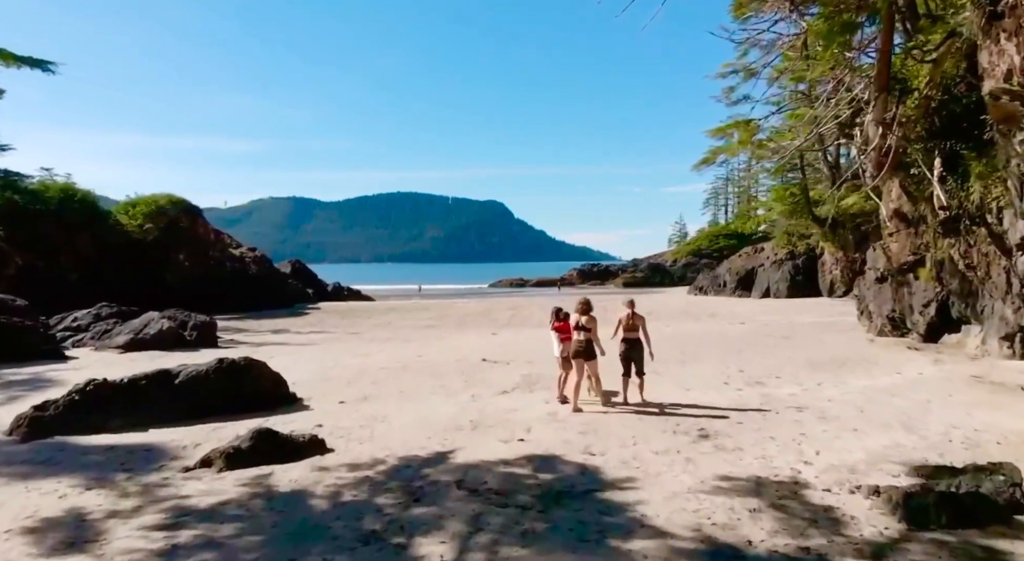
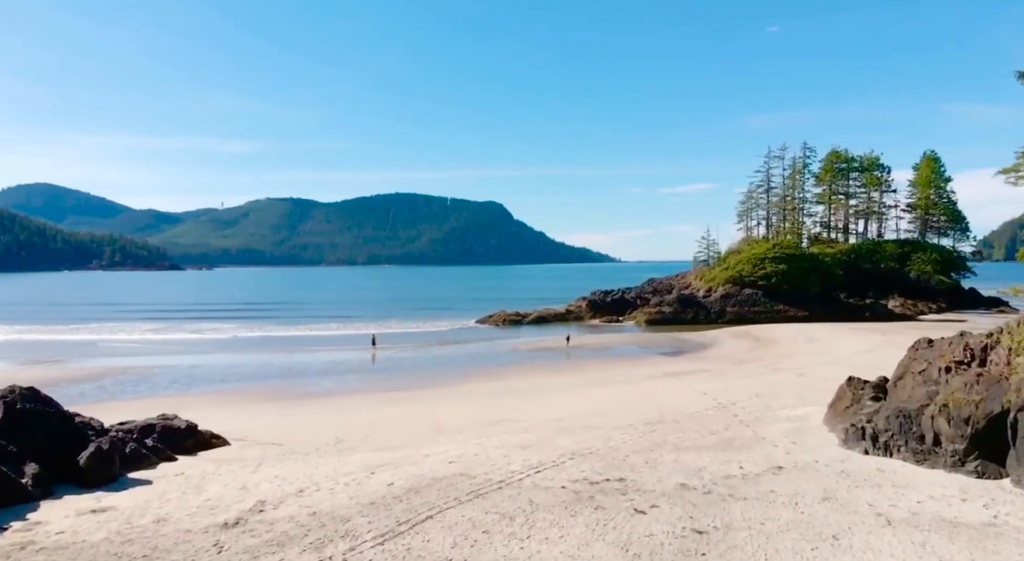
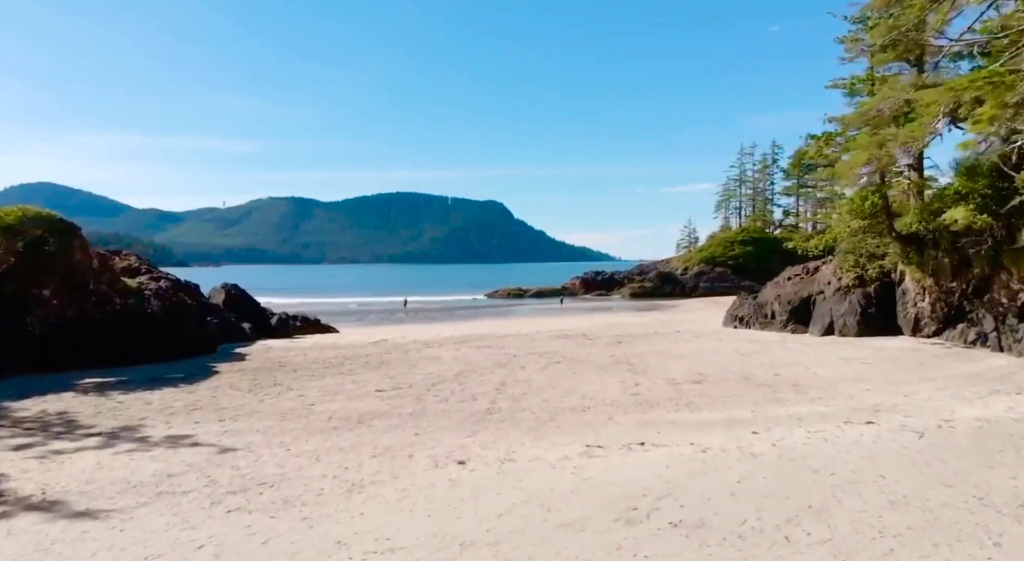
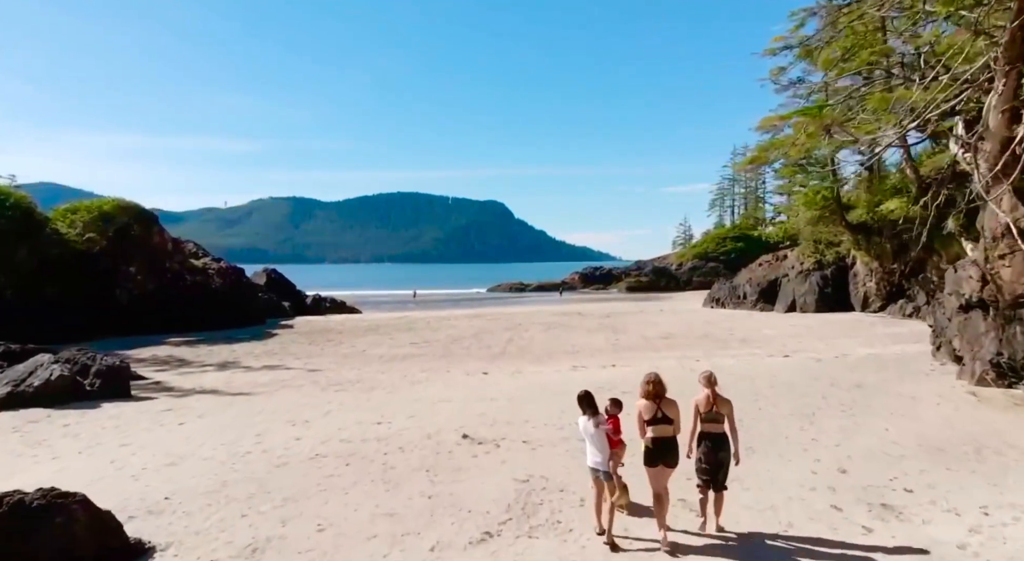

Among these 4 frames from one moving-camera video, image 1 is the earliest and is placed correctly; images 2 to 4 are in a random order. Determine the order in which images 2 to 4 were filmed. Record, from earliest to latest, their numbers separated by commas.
4, 3, 2
